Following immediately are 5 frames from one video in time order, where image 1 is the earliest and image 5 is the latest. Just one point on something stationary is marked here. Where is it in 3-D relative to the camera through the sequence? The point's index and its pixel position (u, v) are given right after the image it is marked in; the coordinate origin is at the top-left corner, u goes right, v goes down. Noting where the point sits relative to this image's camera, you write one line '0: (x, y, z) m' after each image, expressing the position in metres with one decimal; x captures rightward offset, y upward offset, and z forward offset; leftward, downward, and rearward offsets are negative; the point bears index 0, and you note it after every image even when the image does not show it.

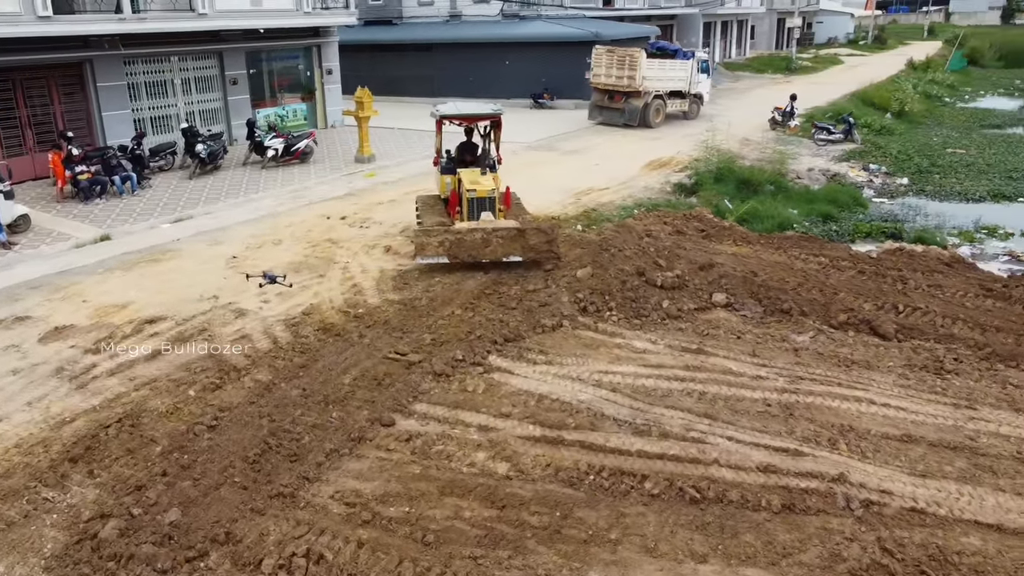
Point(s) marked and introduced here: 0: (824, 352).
0: (+3.0, -0.6, +7.8) m
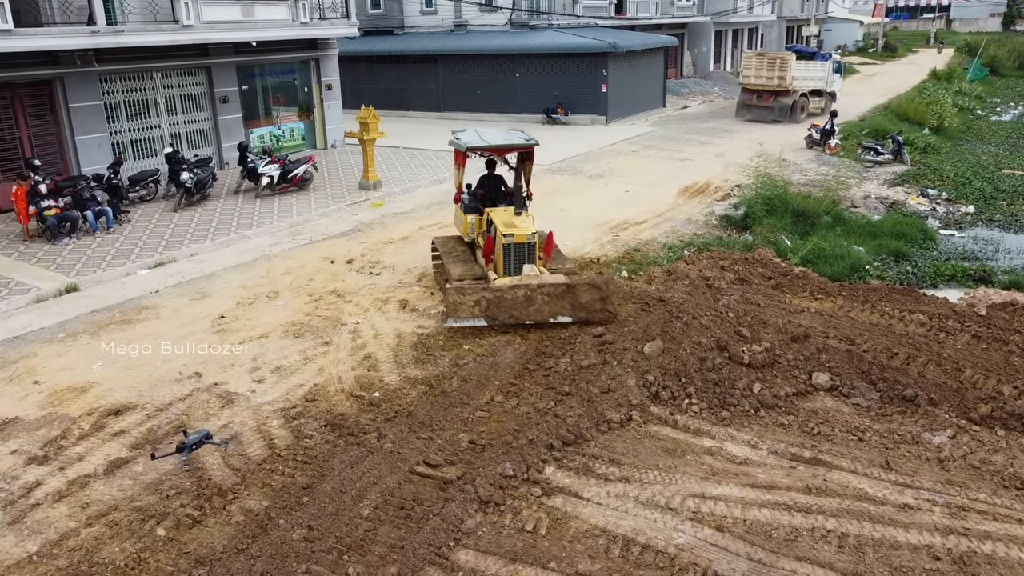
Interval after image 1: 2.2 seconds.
0: (+3.5, -1.3, +6.1) m
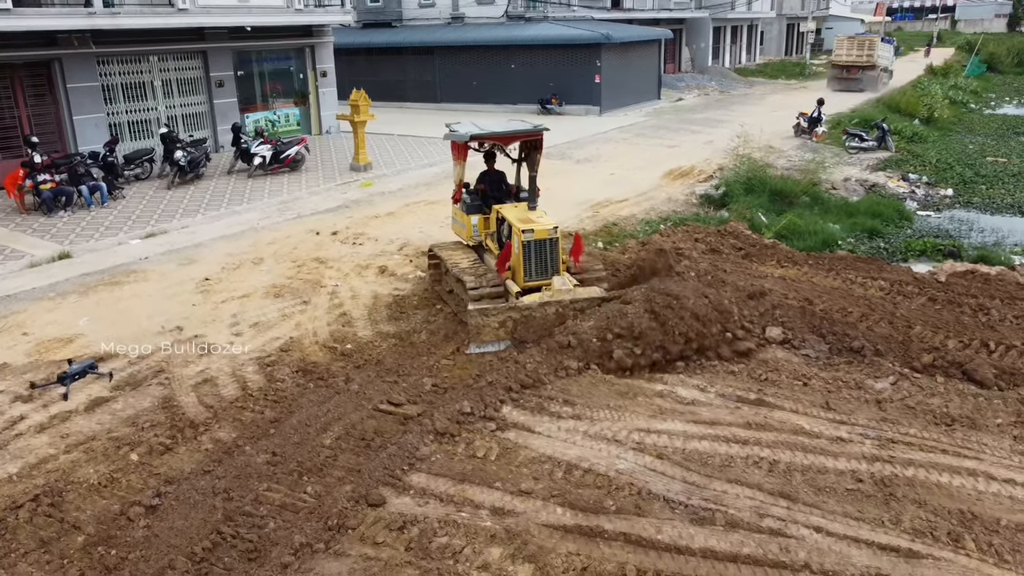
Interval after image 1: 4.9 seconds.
0: (+3.2, -0.9, +6.4) m
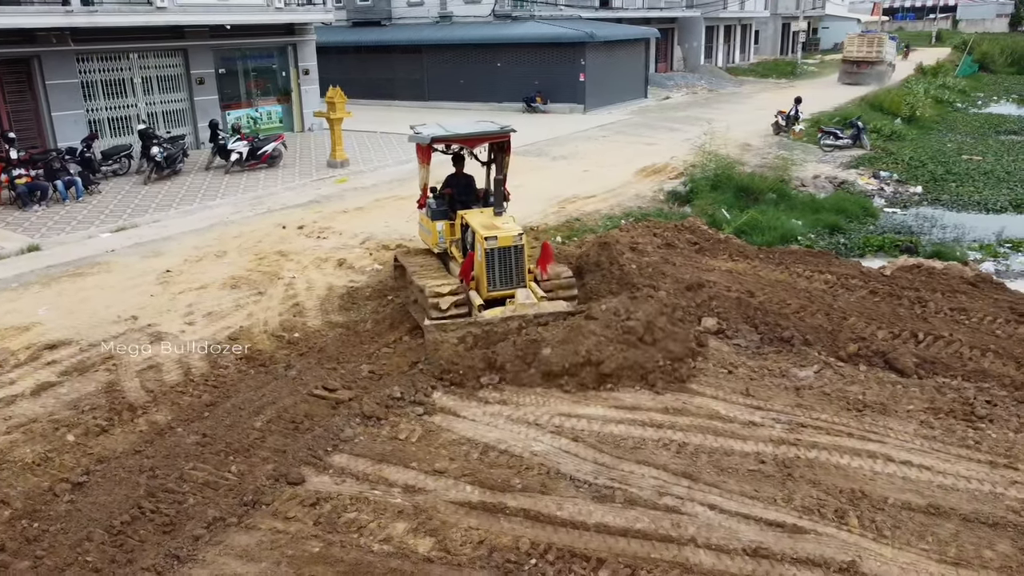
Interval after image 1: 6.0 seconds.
0: (+2.6, -0.9, +6.6) m
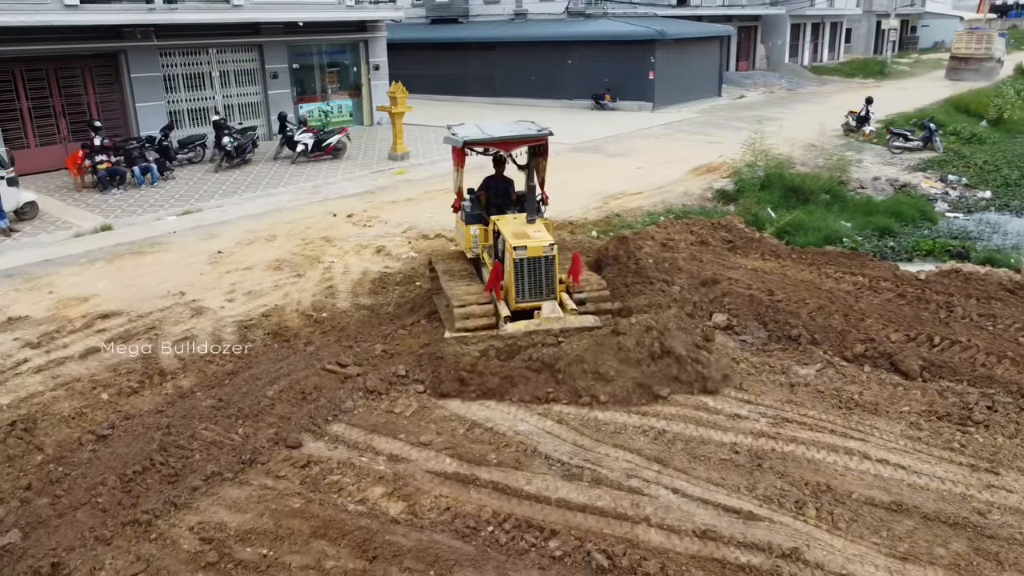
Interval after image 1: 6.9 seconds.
0: (+2.6, -0.8, +6.6) m
